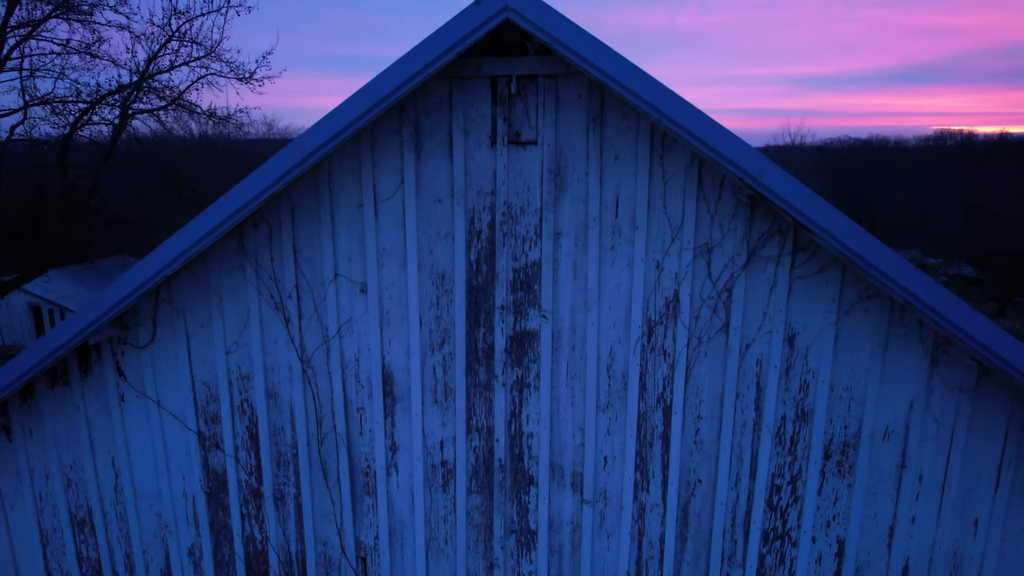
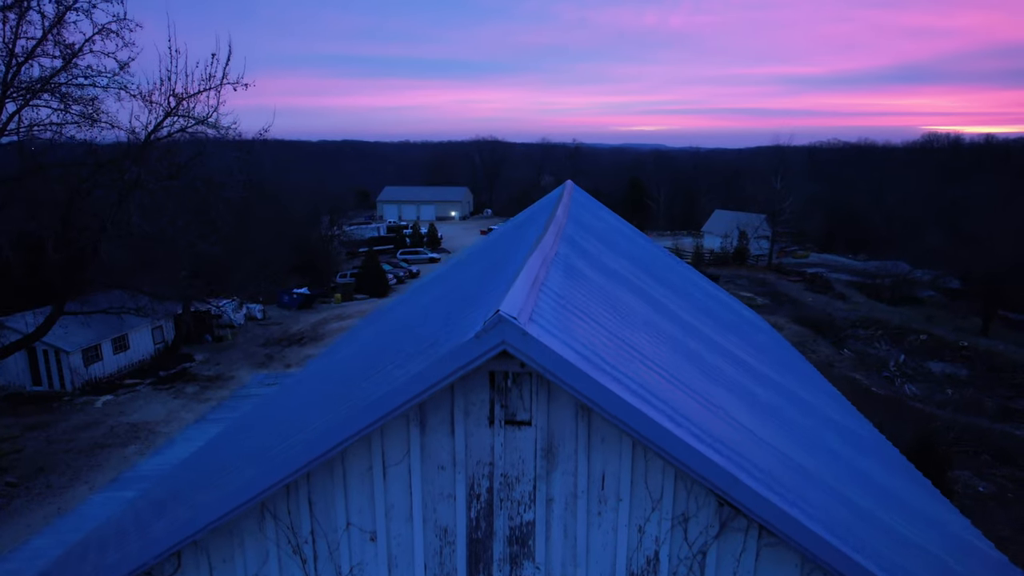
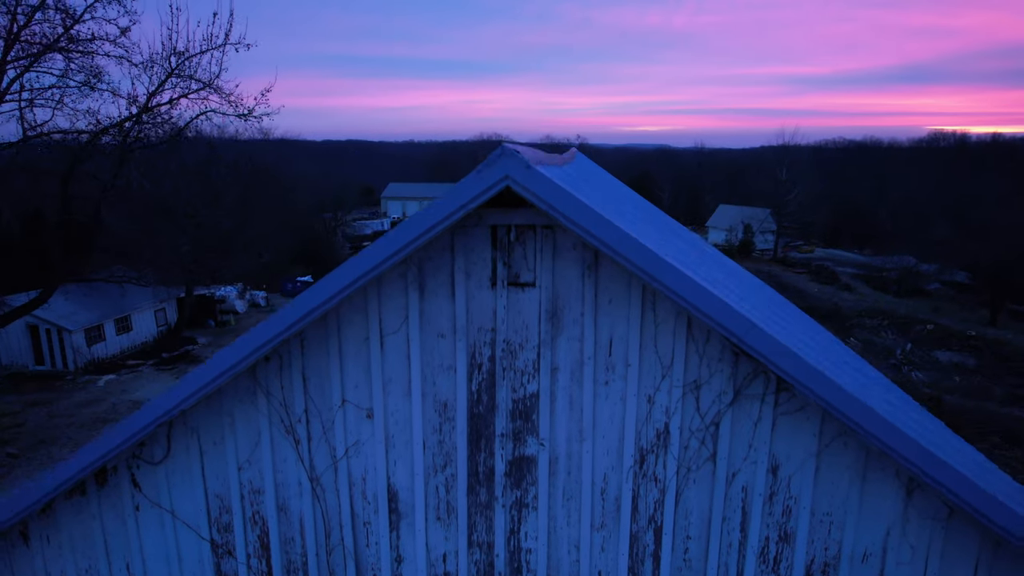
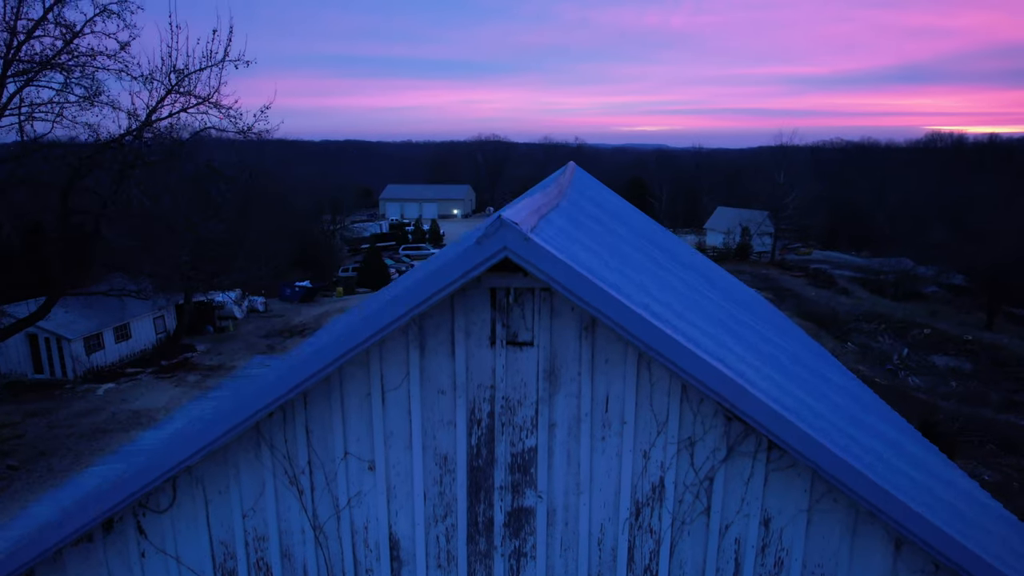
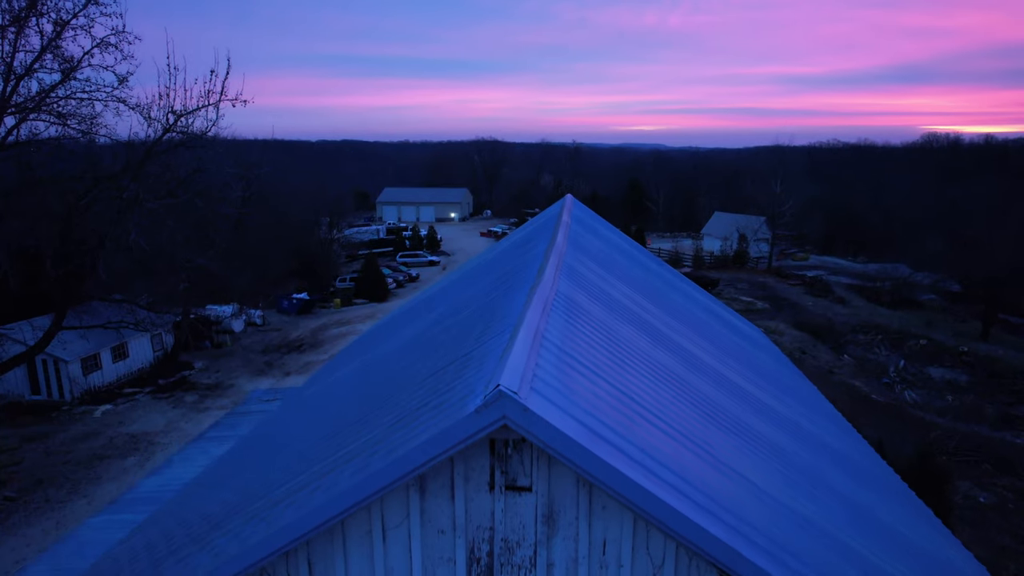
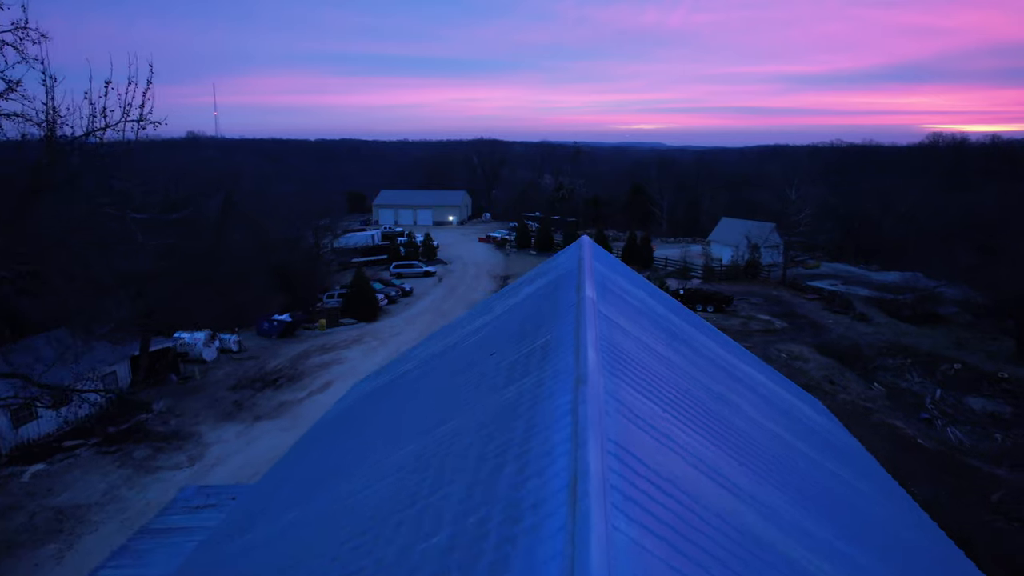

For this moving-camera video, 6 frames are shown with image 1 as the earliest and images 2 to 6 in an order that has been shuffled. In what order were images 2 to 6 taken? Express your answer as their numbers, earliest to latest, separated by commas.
3, 4, 2, 5, 6
